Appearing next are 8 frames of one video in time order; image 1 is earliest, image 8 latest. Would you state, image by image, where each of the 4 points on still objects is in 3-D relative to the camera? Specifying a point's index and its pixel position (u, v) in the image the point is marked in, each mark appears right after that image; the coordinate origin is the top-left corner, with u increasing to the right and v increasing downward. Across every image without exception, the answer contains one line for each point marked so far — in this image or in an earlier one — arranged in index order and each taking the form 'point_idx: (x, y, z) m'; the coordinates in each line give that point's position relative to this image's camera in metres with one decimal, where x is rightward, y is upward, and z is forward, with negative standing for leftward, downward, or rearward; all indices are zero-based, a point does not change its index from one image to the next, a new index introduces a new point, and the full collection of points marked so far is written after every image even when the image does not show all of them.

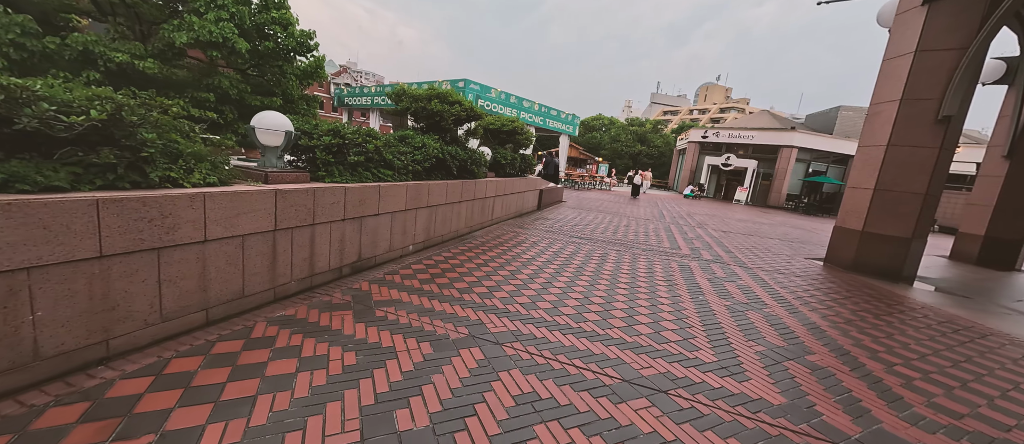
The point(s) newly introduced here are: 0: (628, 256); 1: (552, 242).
0: (+1.9, -0.6, +6.2) m
1: (+0.8, -0.4, +6.9) m
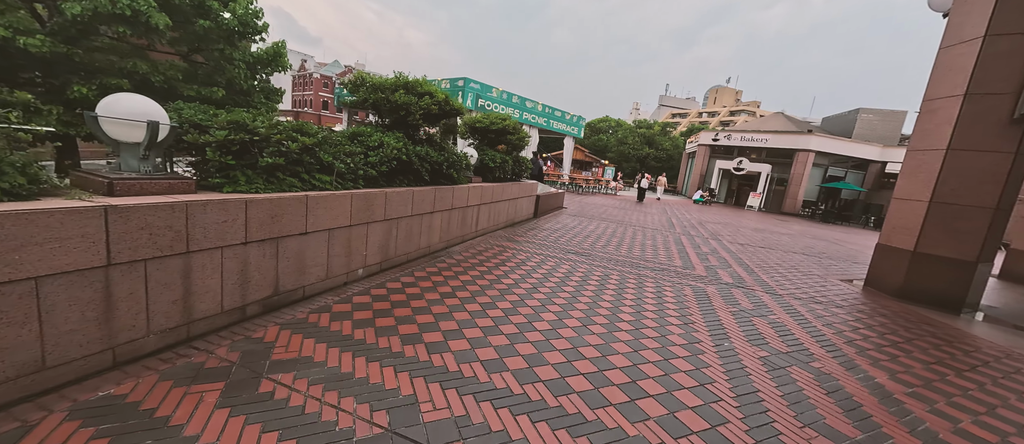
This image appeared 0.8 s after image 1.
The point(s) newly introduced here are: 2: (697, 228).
0: (+1.7, -0.8, +5.3) m
1: (+0.5, -0.6, +5.9) m
2: (+5.9, -0.2, +12.0) m
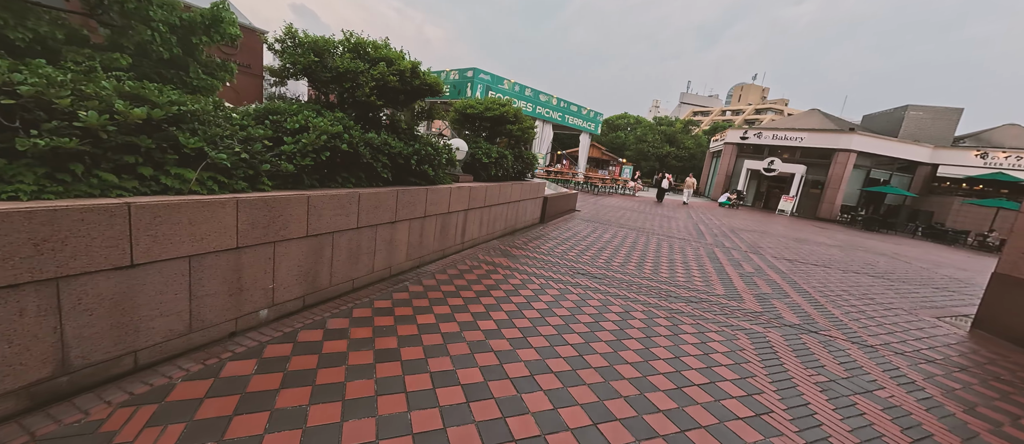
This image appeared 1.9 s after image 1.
0: (+1.6, -1.0, +3.9) m
1: (+0.5, -0.7, +4.6) m
2: (+6.1, -0.4, +10.5) m
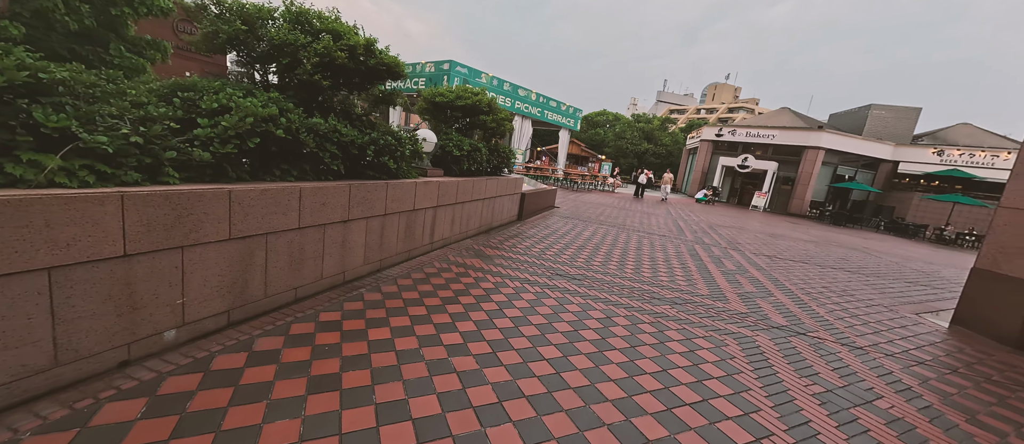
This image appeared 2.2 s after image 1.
0: (+1.3, -1.0, +3.6) m
1: (+0.1, -0.7, +4.3) m
2: (+5.5, -0.3, +10.5) m
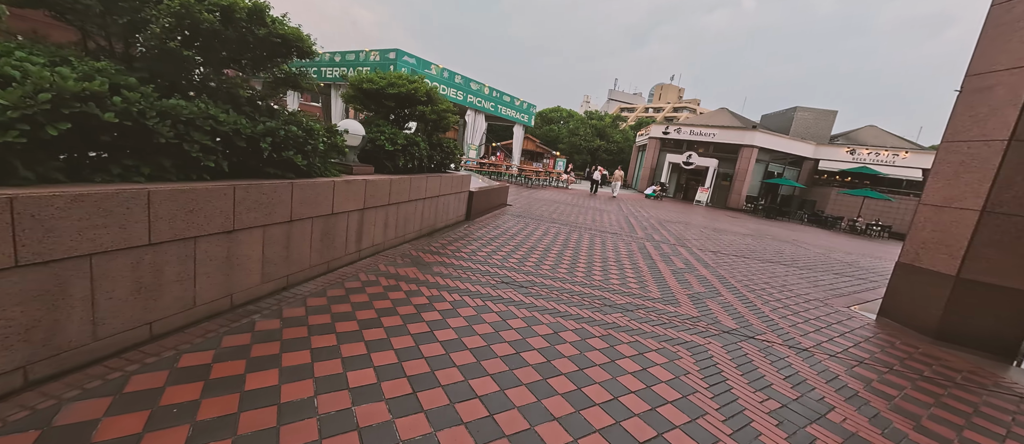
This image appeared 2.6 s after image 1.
0: (+0.7, -1.0, +3.3) m
1: (-0.5, -0.7, +3.8) m
2: (+4.1, -0.2, +10.6) m
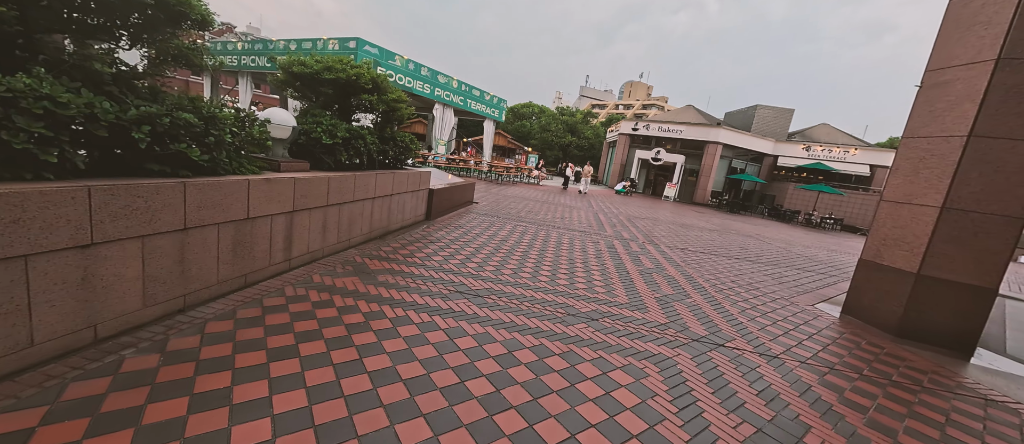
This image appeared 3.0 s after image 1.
0: (+0.3, -1.0, +3.0) m
1: (-0.9, -0.8, +3.4) m
2: (+3.1, -0.1, +10.4) m
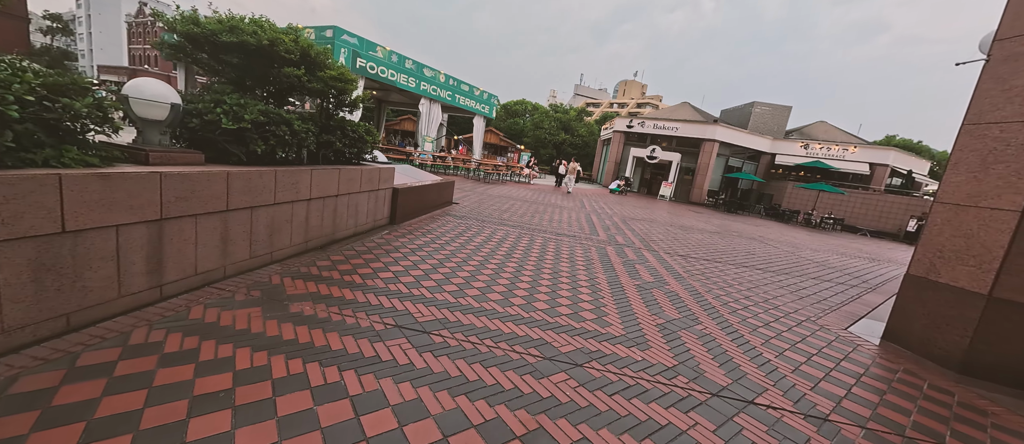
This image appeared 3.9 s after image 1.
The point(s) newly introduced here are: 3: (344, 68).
0: (0.0, -1.1, +2.0) m
1: (-1.2, -0.8, +2.4) m
2: (+2.7, -0.2, +9.5) m
3: (-1.9, +1.8, +4.4) m
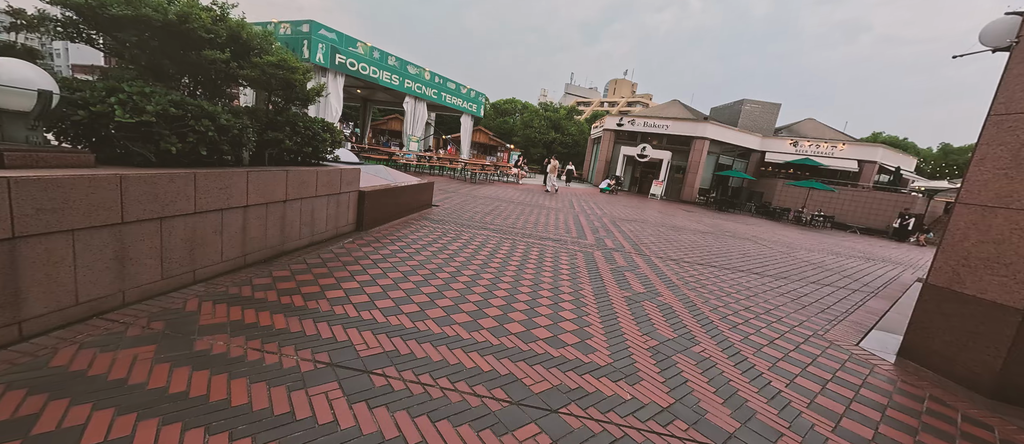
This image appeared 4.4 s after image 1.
0: (-0.2, -1.2, +1.5) m
1: (-1.5, -0.9, +1.9) m
2: (+2.3, -0.2, +9.0) m
3: (-2.2, +1.7, +3.8) m
